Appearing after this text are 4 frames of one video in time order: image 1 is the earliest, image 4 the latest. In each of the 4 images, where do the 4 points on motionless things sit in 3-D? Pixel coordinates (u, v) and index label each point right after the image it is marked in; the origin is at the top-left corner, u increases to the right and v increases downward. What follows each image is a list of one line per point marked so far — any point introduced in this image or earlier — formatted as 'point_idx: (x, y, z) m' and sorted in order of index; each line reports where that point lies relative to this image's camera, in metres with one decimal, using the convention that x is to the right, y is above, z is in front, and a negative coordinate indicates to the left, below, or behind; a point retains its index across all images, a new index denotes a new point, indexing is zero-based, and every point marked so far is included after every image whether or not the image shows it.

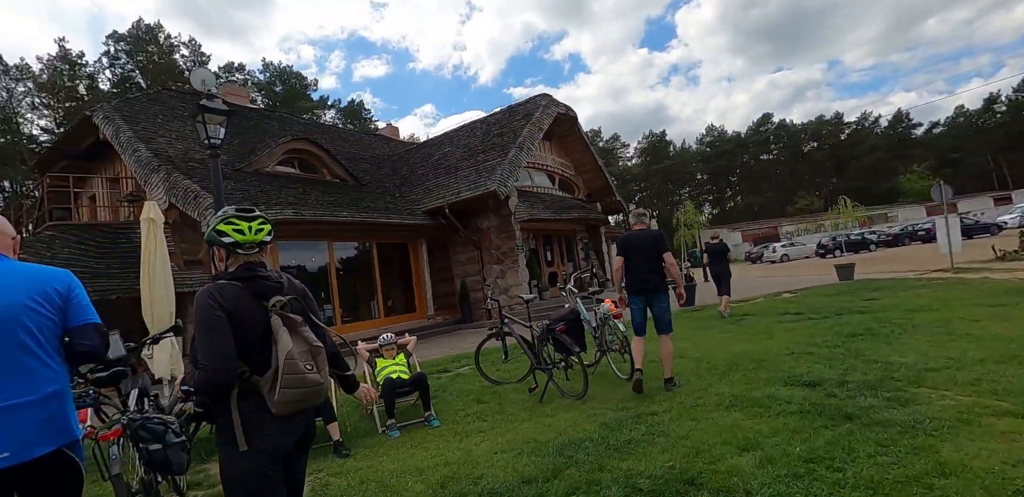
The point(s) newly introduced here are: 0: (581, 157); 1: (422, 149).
0: (+1.9, +2.5, +15.2) m
1: (-2.7, +2.9, +16.0) m
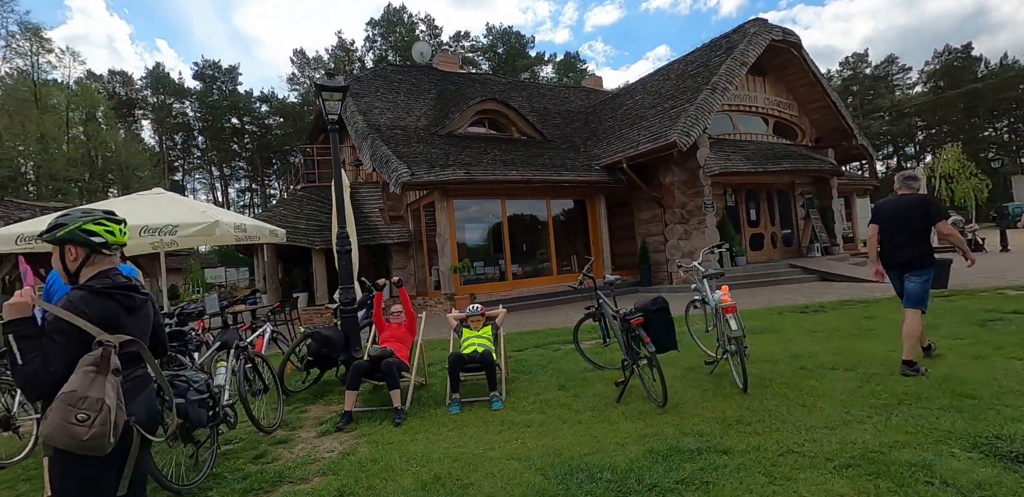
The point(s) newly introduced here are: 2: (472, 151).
0: (+6.5, +3.5, +12.0) m
1: (+2.8, +4.0, +14.8) m
2: (-1.1, +2.3, +13.3) m
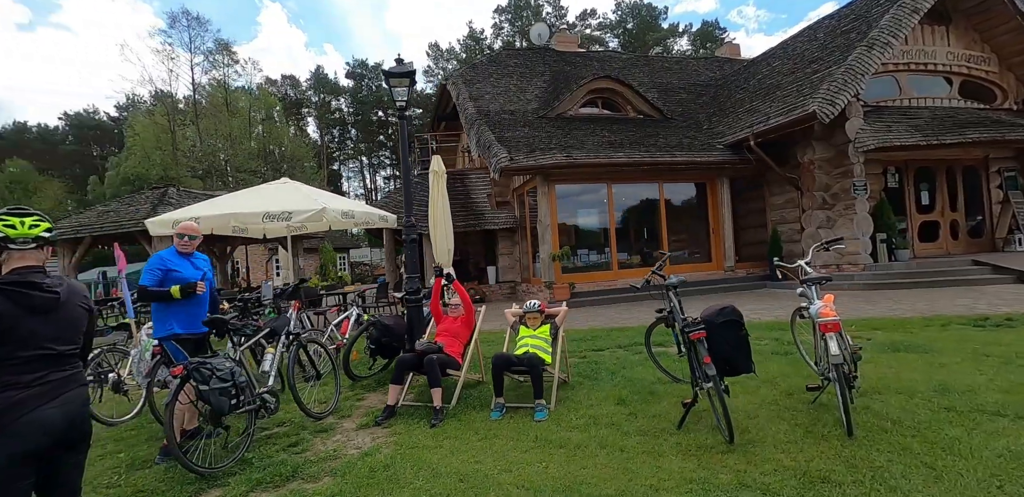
0: (+8.5, +3.6, +9.3) m
1: (+5.7, +4.3, +12.9) m
2: (+1.5, +2.6, +12.5) m
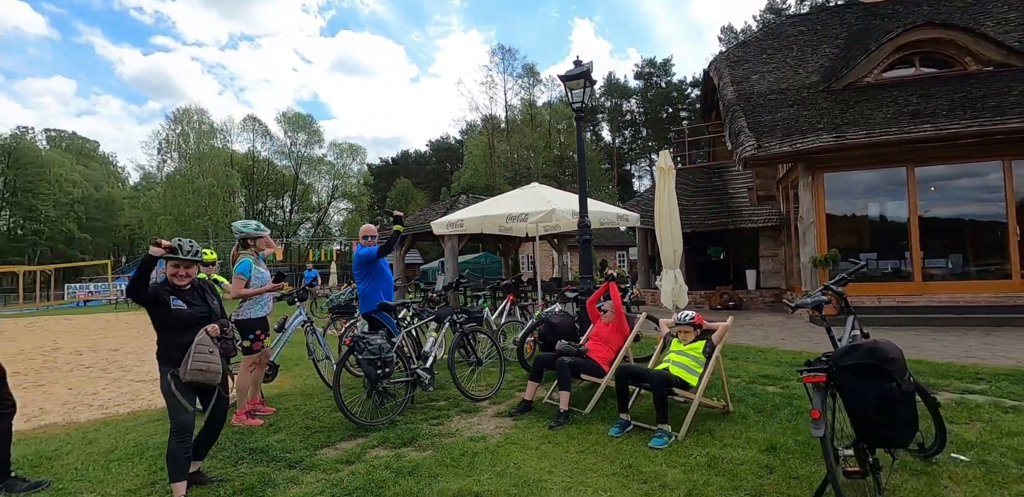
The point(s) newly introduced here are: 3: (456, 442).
0: (+10.6, +3.4, +3.4) m
1: (+10.2, +4.1, +7.9) m
2: (+6.4, +2.5, +9.9) m
3: (-0.4, -1.6, +4.3) m
